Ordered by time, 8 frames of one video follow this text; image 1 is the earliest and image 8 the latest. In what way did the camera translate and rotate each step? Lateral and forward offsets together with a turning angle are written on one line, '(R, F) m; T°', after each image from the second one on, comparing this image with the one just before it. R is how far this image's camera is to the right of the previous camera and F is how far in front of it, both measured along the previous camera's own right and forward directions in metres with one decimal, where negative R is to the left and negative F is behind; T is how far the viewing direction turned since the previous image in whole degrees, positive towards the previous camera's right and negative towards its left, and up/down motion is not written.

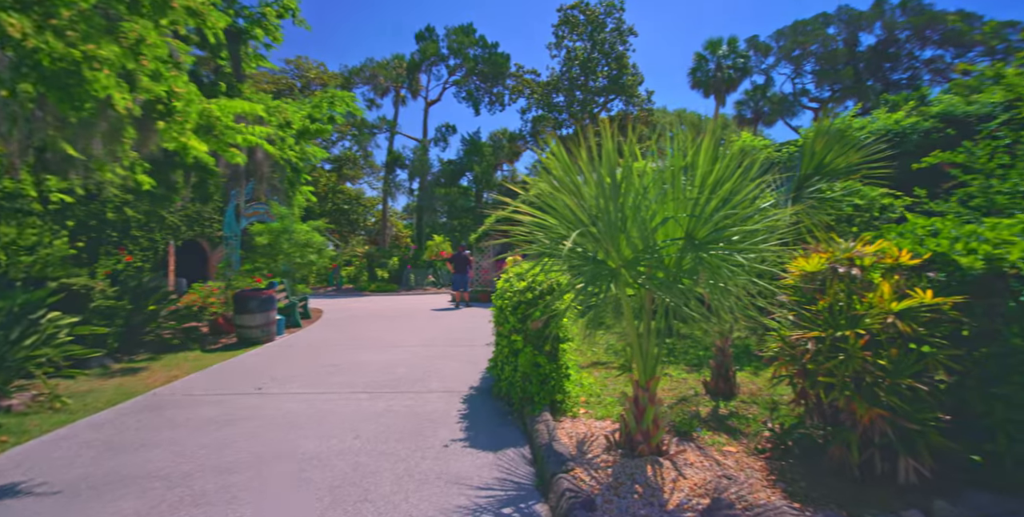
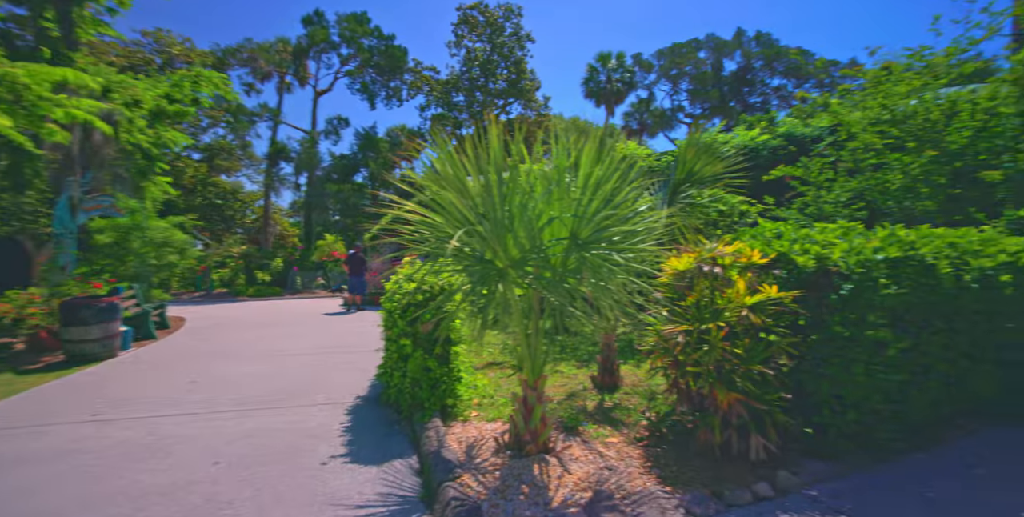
(+0.1, +0.1) m; +12°
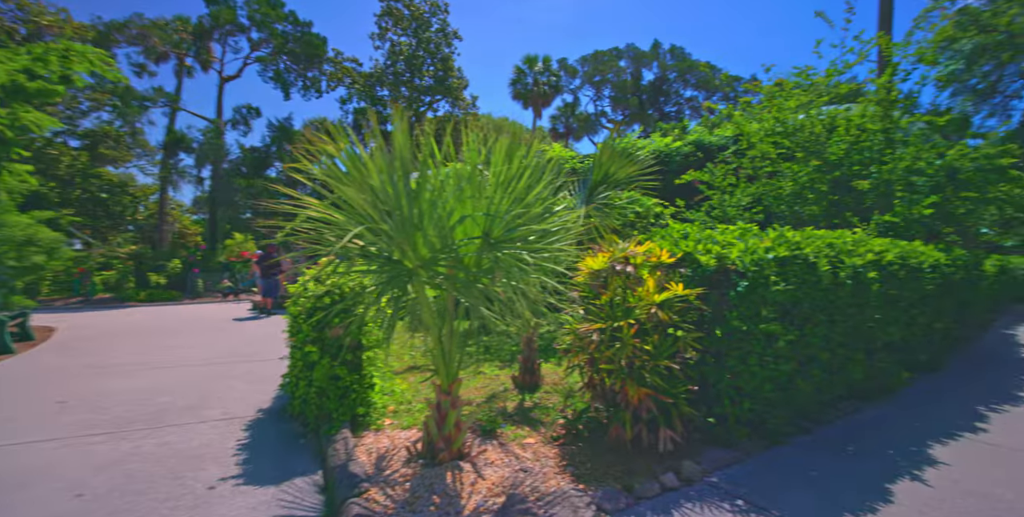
(+0.2, +0.1) m; +9°
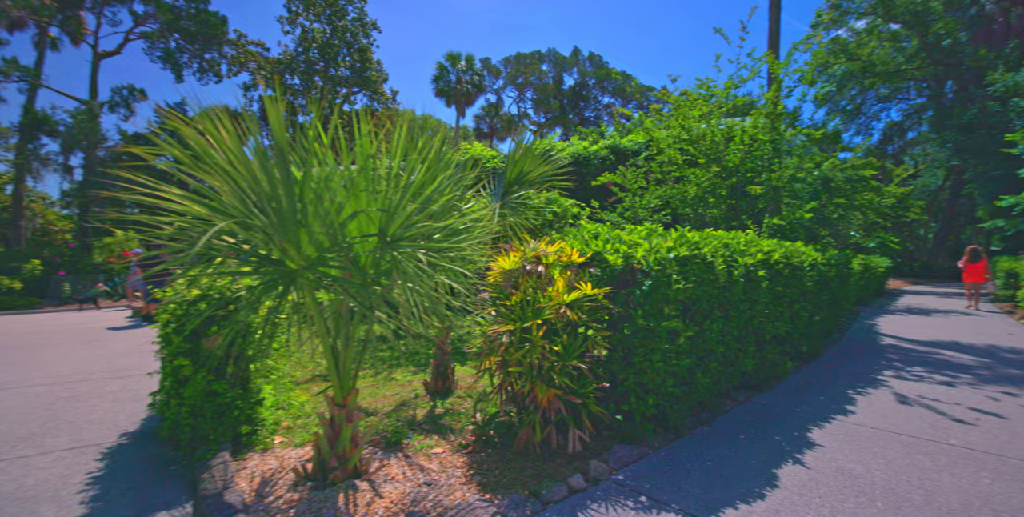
(+0.2, +0.2) m; +9°
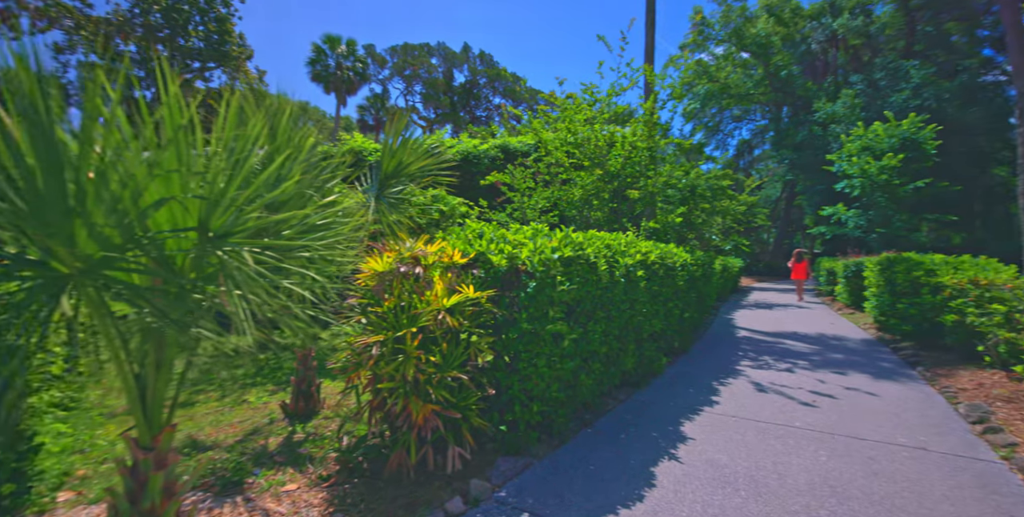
(+0.2, +0.4) m; +13°
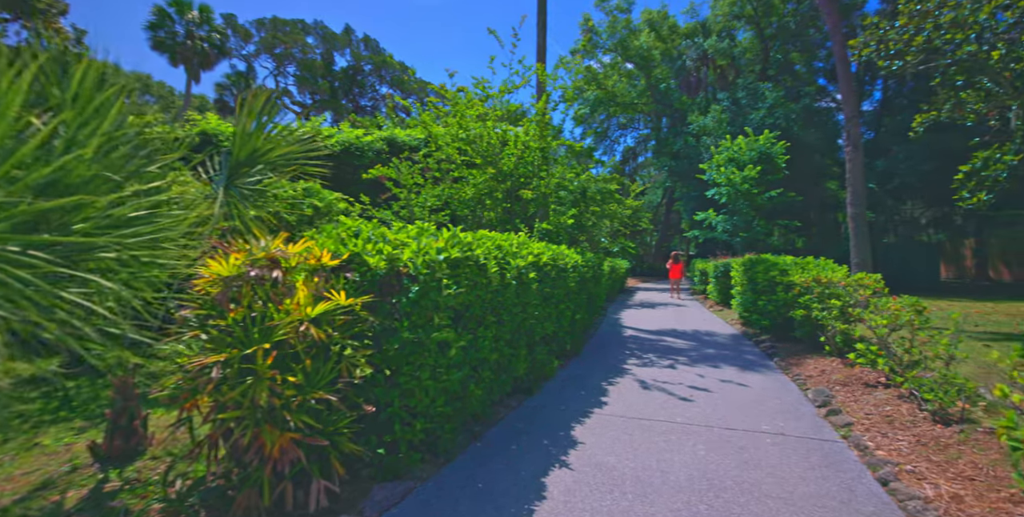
(+0.2, +0.3) m; +13°
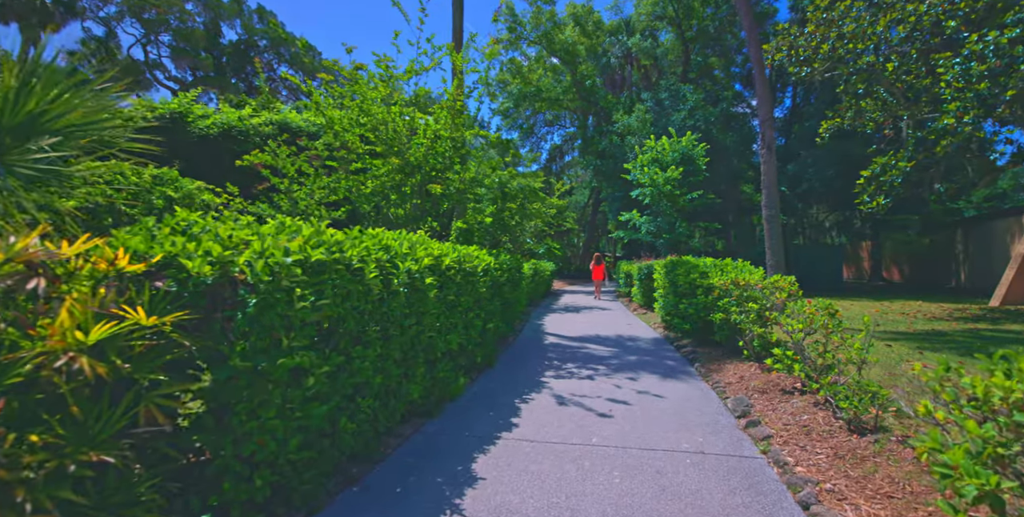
(+0.4, +0.7) m; +8°
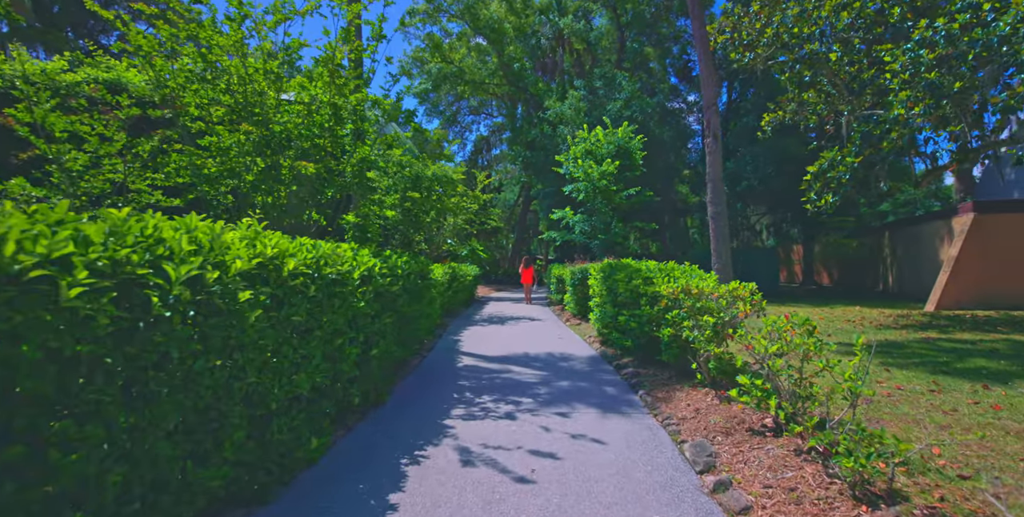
(+0.4, +1.5) m; +8°
